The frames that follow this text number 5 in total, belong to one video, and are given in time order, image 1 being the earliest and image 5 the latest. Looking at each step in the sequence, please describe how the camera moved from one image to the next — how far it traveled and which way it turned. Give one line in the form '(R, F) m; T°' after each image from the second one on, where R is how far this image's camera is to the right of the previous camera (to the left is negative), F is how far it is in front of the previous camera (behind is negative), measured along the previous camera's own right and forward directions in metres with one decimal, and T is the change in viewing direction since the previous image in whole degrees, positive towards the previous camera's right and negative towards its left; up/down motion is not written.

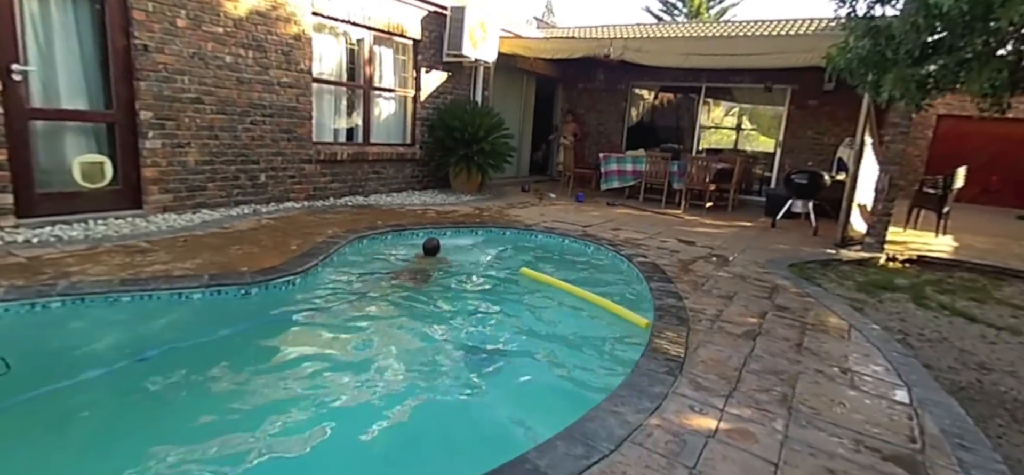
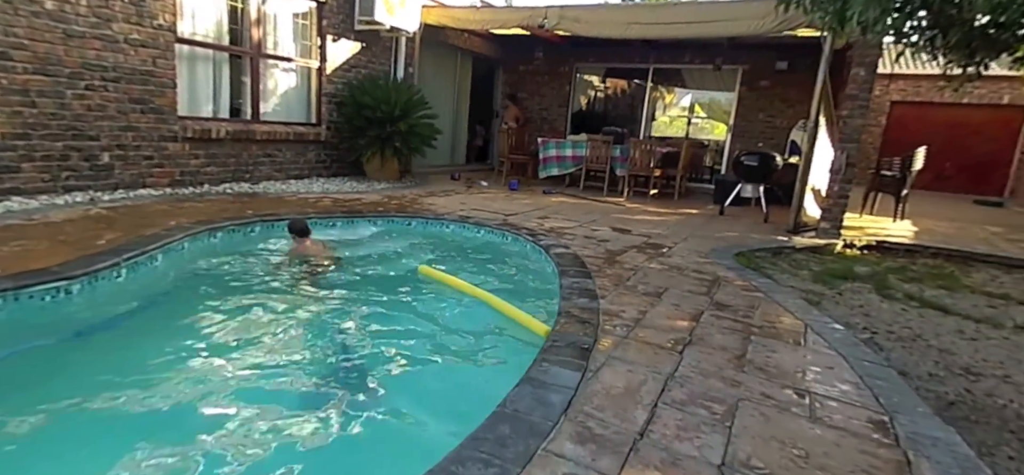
(+0.5, +0.9) m; +4°
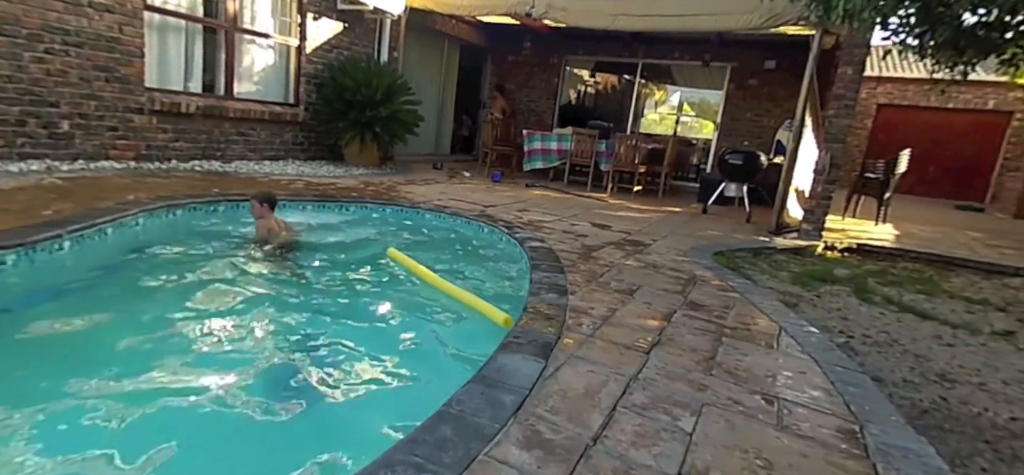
(+0.1, +0.1) m; +1°
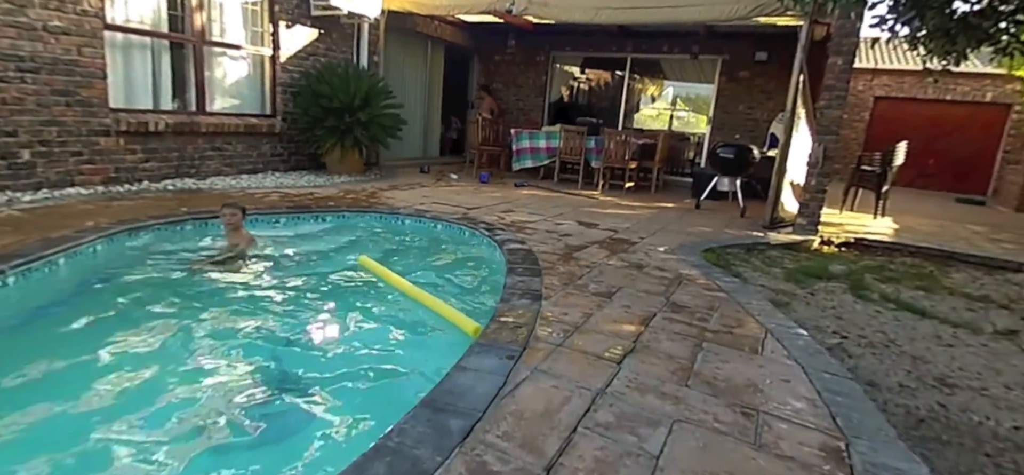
(+0.2, +0.2) m; 0°
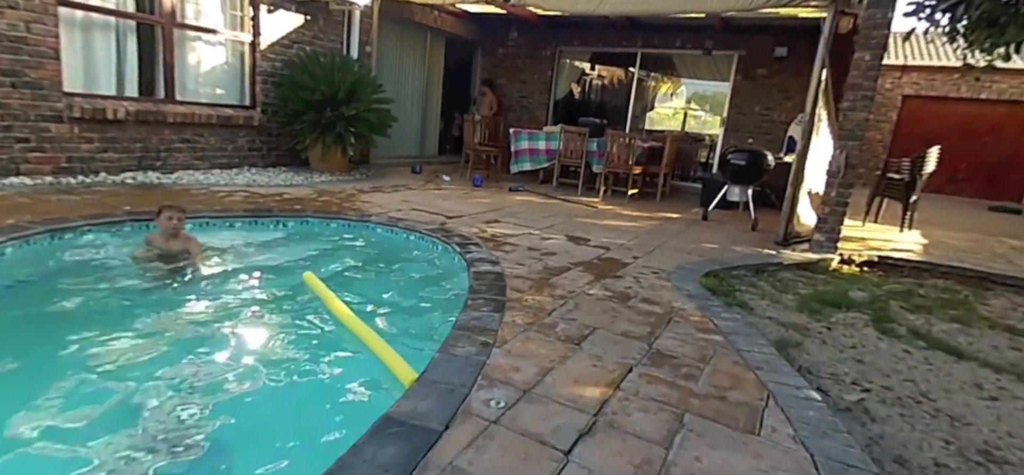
(+0.3, +0.5) m; -2°
